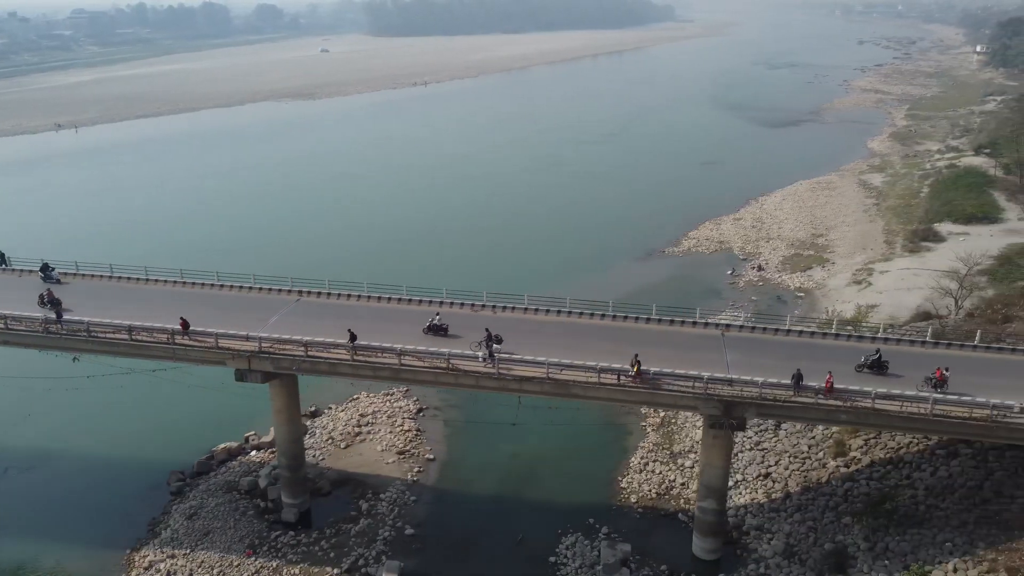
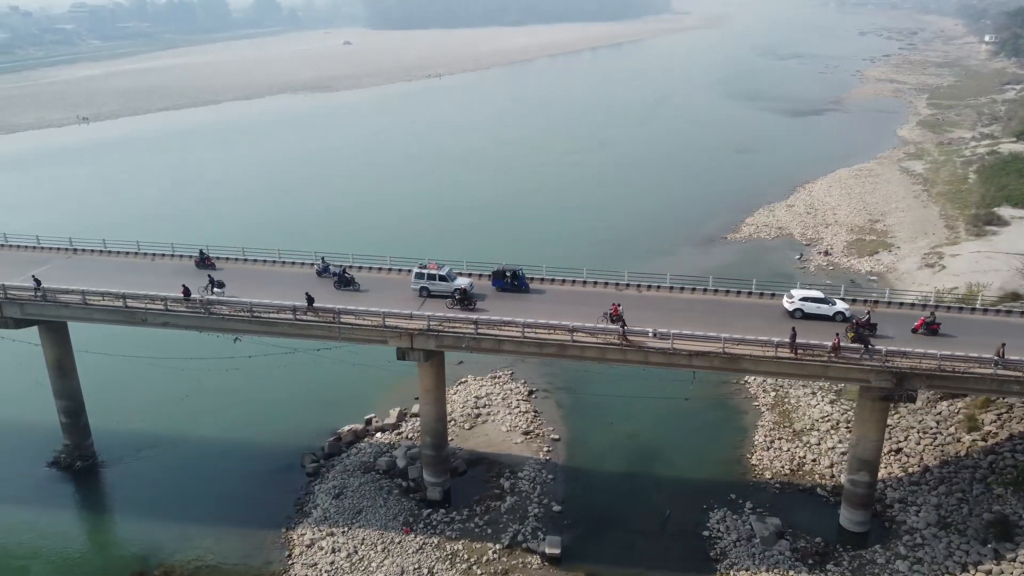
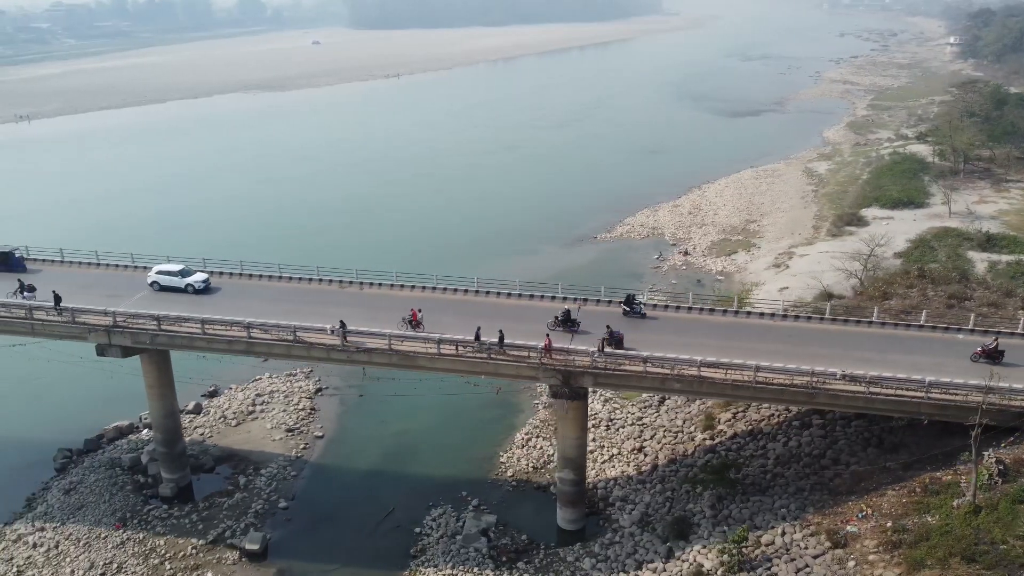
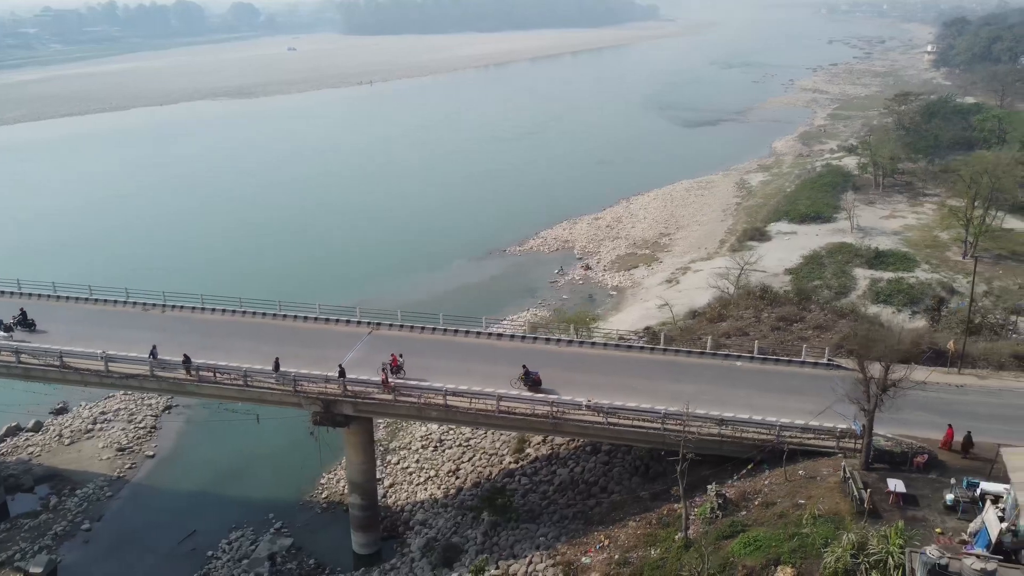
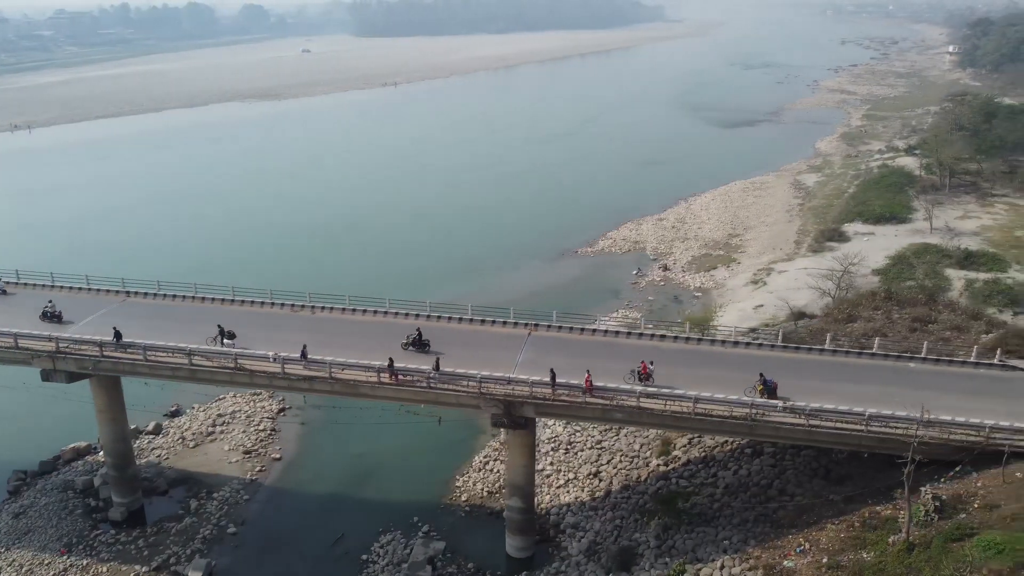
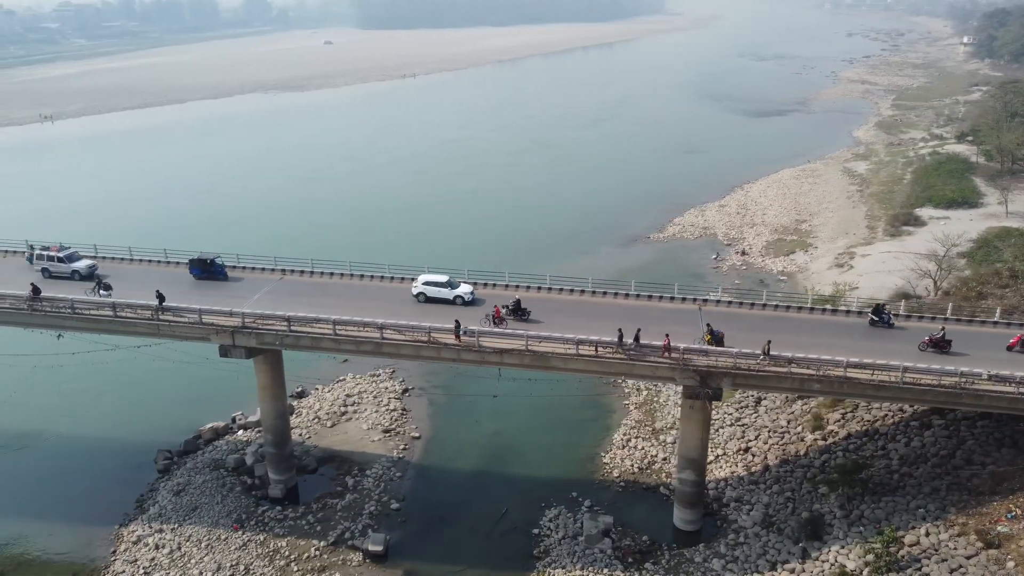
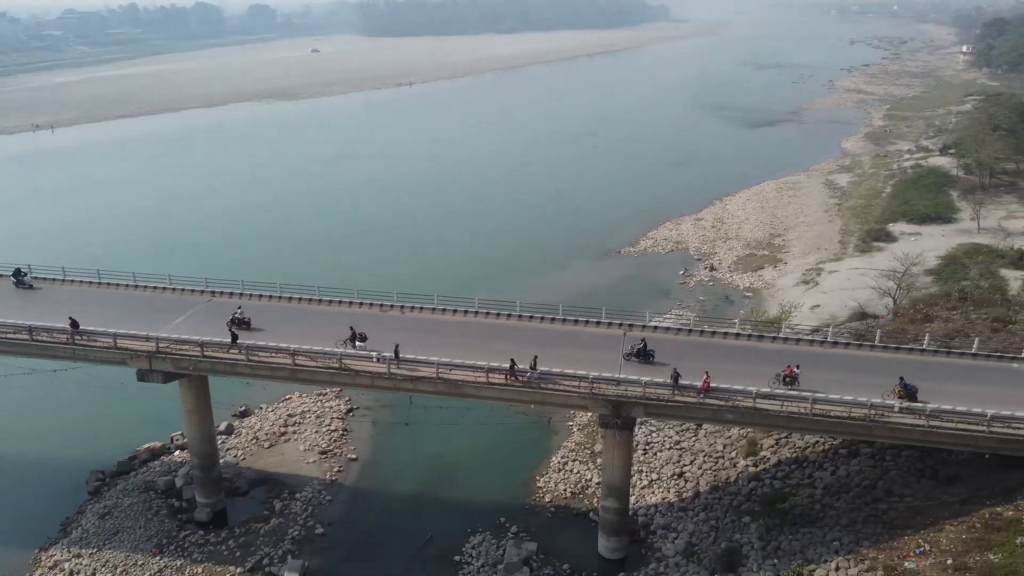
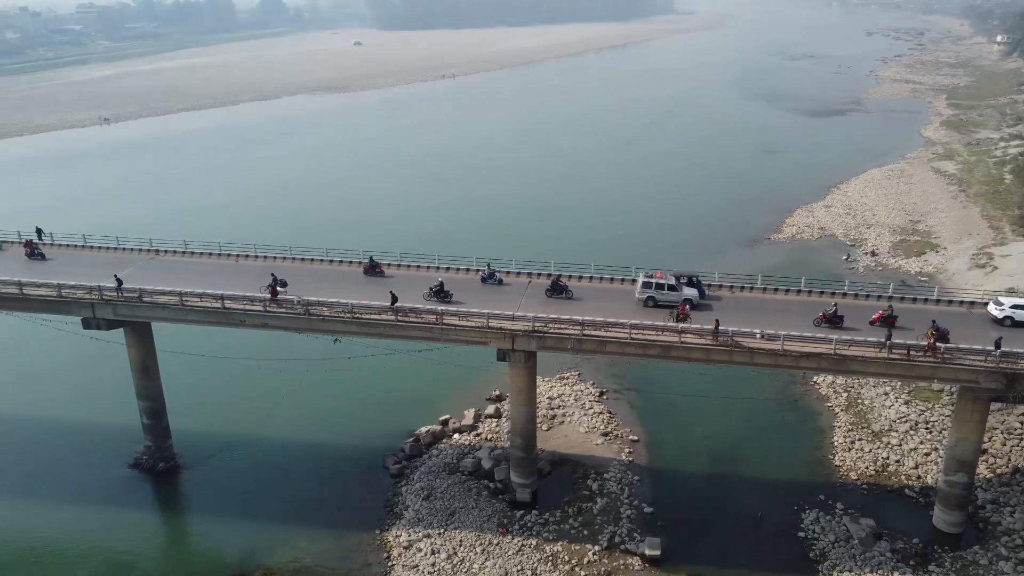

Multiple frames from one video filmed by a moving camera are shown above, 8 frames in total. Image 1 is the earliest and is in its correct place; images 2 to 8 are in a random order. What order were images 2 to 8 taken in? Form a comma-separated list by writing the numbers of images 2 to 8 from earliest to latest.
7, 5, 4, 3, 6, 2, 8
